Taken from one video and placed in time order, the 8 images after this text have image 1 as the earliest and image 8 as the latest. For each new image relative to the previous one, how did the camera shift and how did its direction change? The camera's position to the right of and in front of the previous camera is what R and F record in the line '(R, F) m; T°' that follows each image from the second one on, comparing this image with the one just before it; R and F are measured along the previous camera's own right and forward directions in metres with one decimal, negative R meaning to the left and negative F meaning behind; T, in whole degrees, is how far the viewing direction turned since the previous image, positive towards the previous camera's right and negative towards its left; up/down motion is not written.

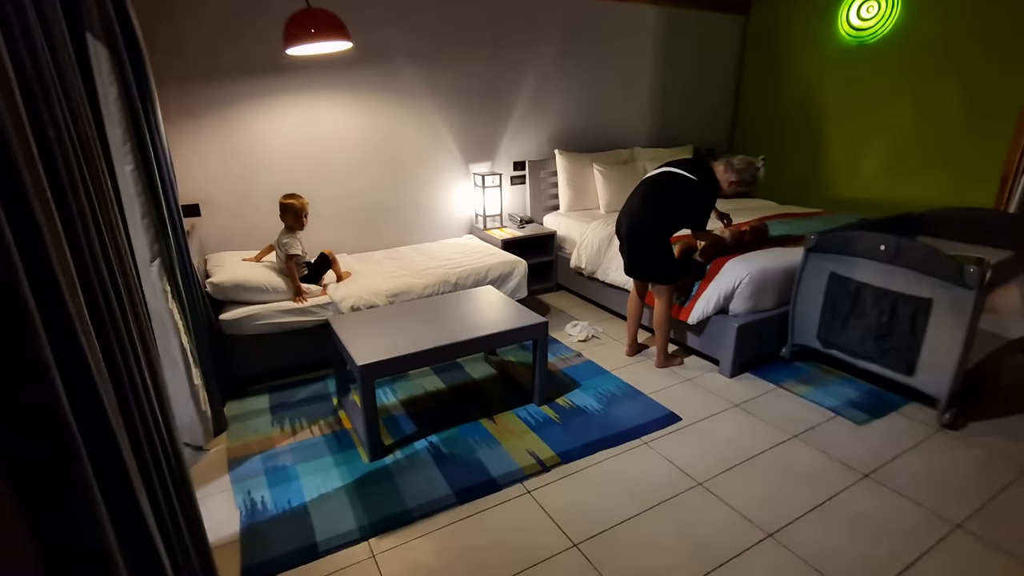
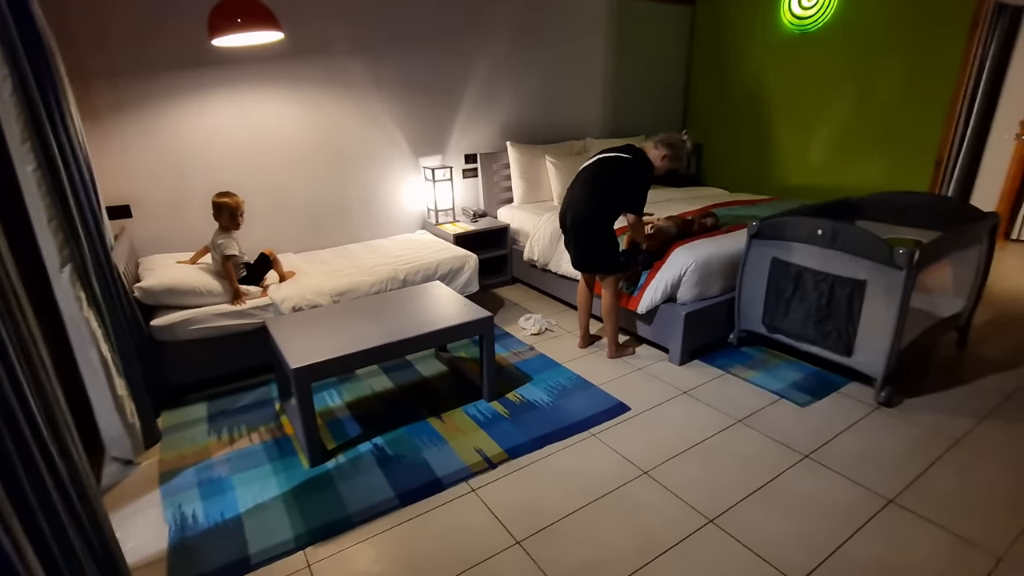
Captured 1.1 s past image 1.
(+0.1, 0.0) m; +3°
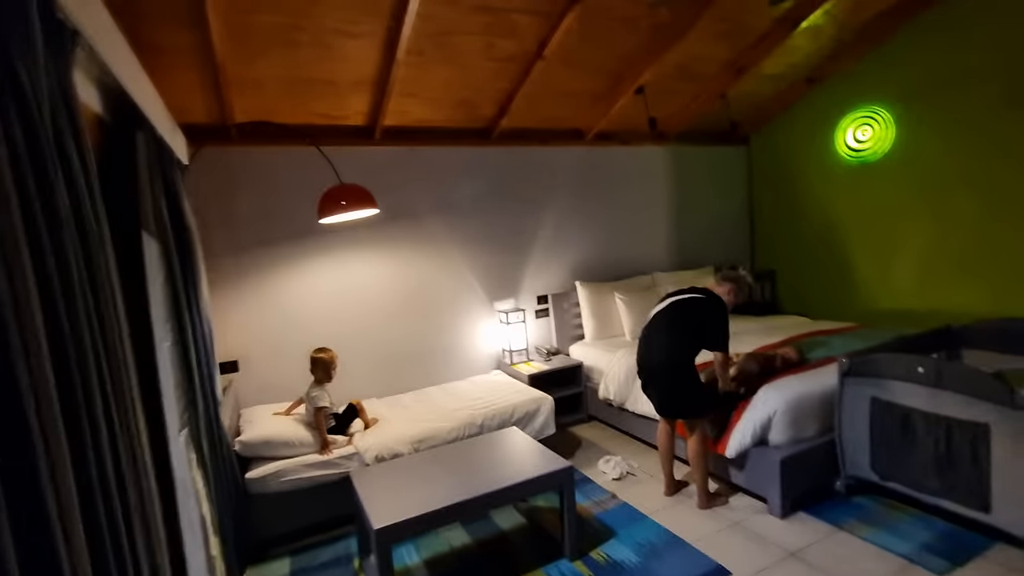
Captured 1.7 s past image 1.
(0.0, -0.1) m; -8°
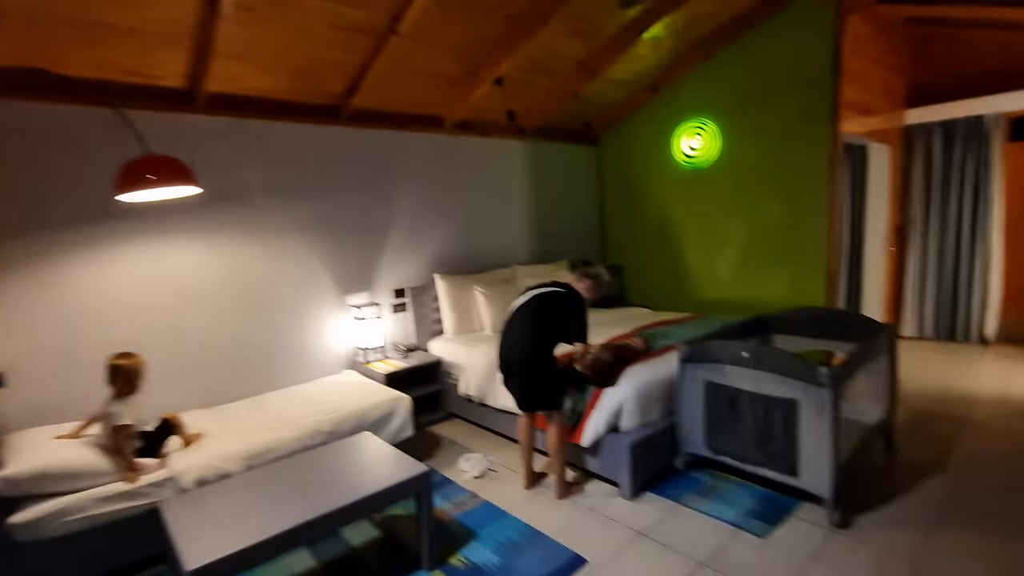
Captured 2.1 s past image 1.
(0.0, +0.1) m; +15°
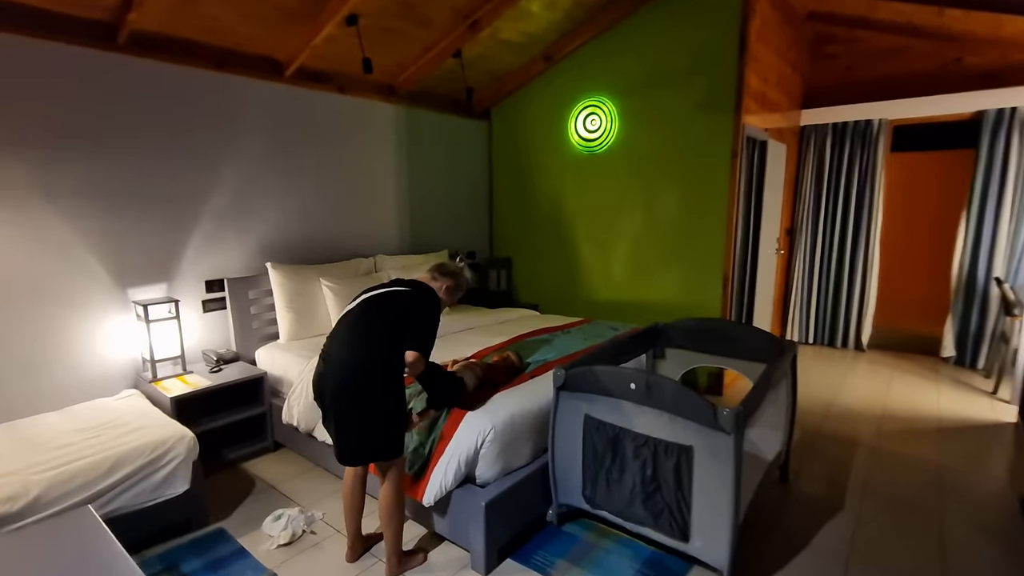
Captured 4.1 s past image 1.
(+0.3, +0.7) m; +10°
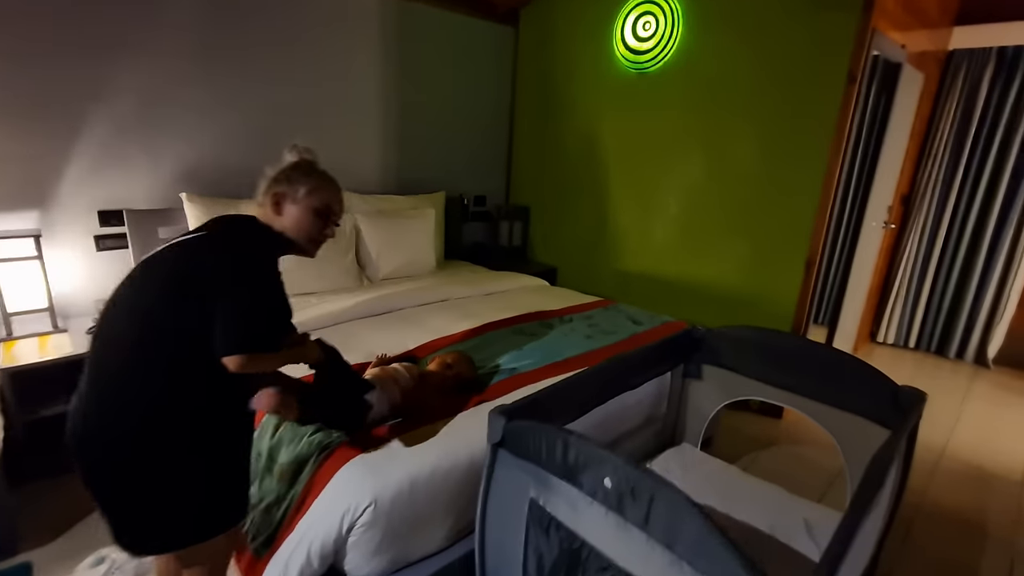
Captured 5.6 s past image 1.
(+0.3, +1.0) m; -6°
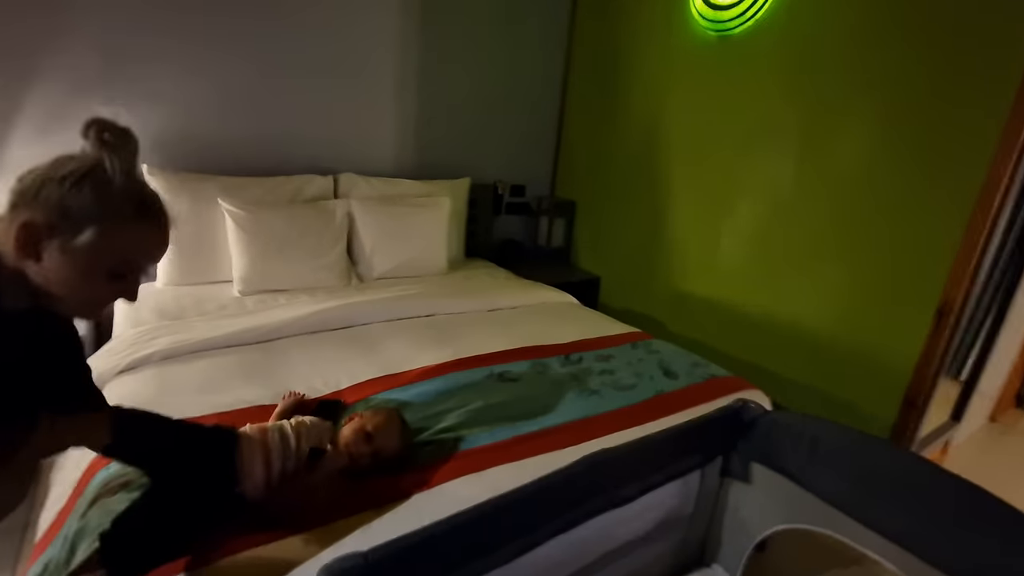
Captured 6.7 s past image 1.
(+0.3, +0.6) m; -9°
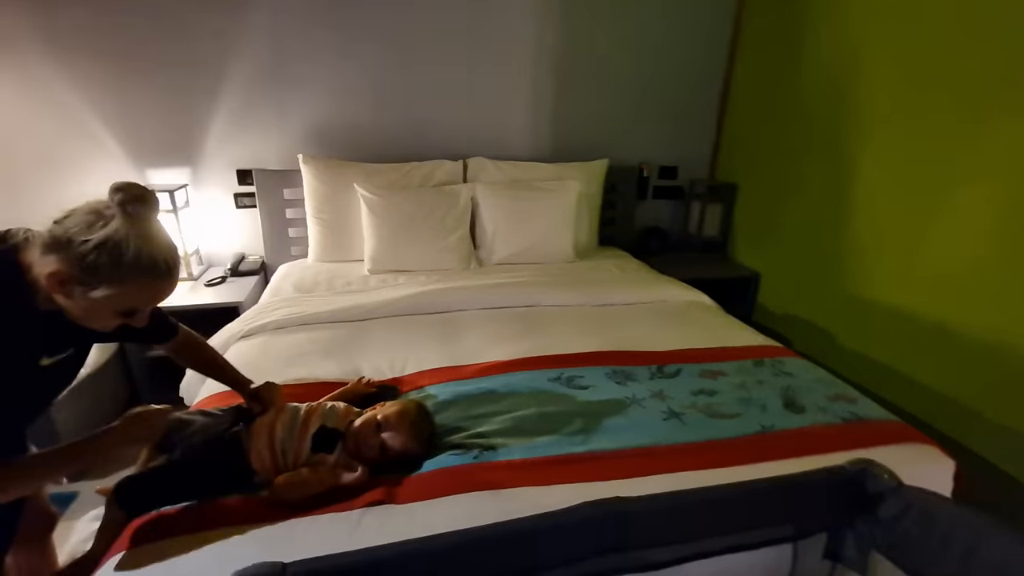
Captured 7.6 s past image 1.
(+0.3, +0.2) m; -21°
